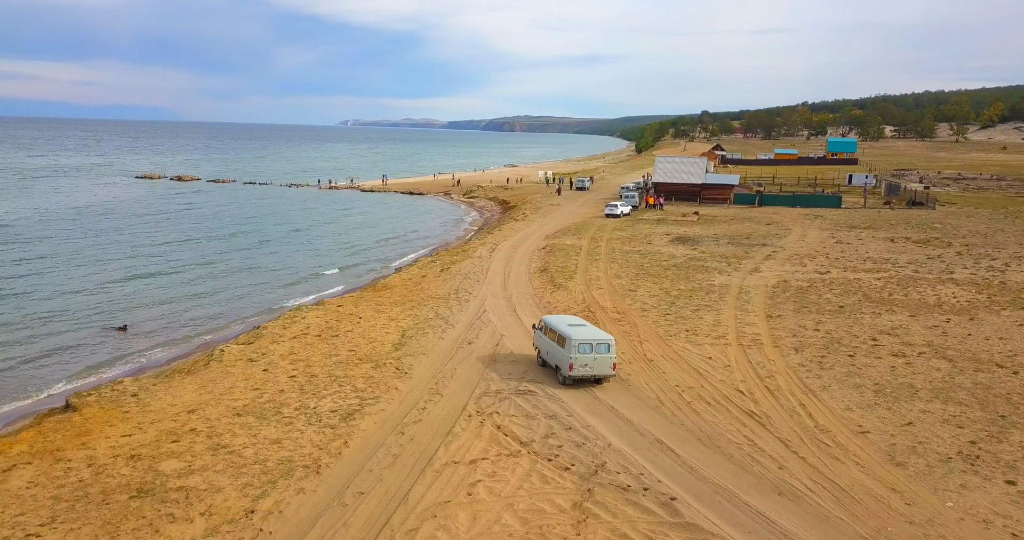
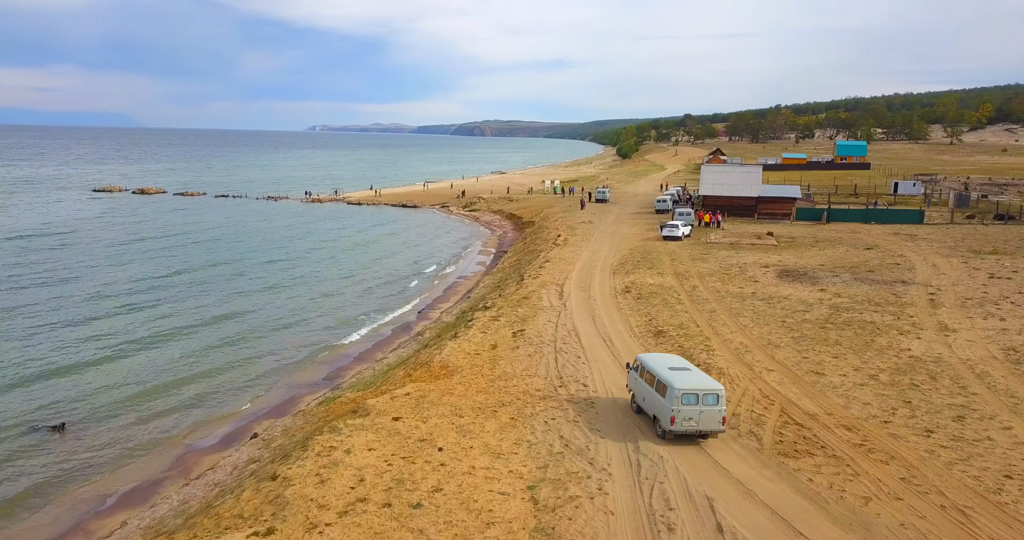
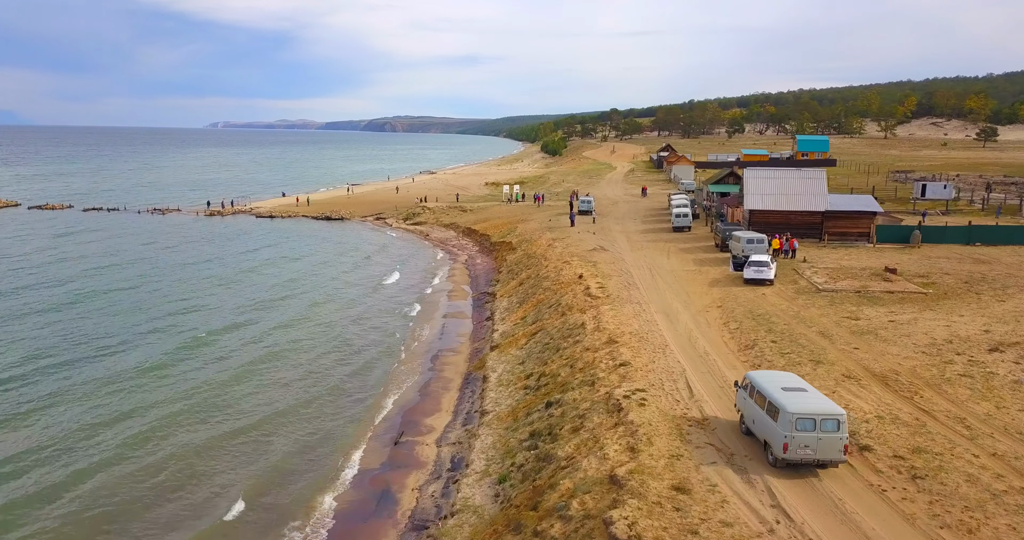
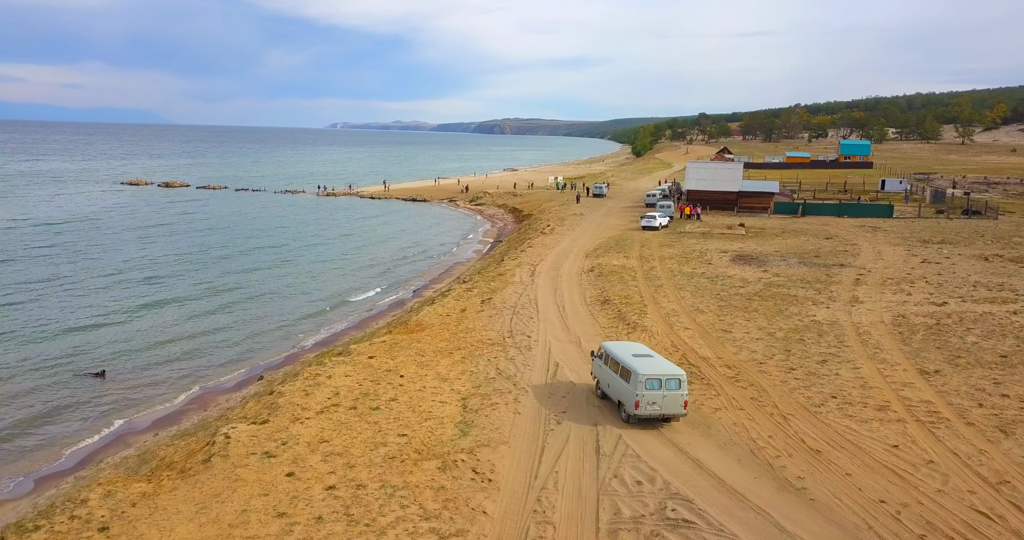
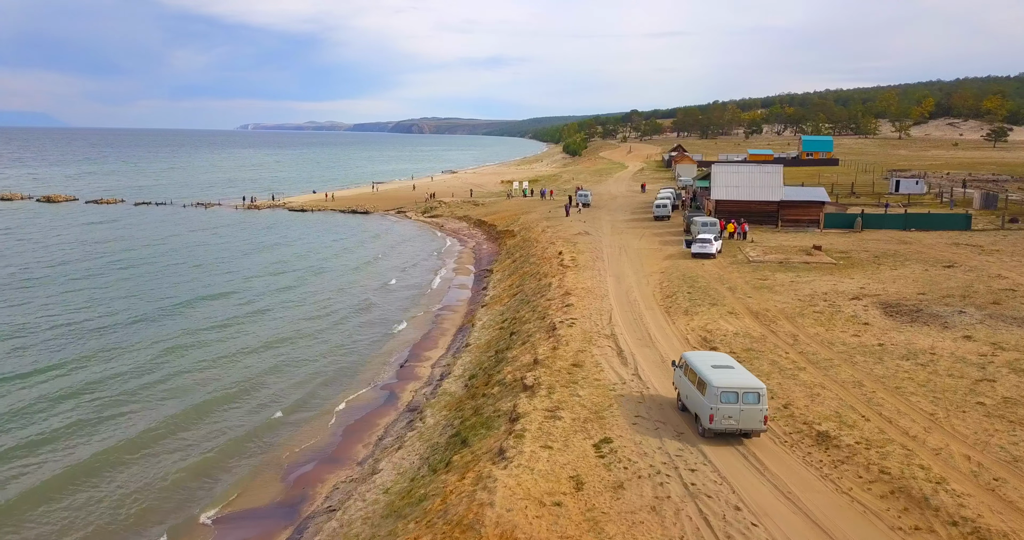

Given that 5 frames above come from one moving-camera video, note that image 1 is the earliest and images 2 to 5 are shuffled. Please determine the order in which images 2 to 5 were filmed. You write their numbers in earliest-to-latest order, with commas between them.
4, 2, 5, 3
